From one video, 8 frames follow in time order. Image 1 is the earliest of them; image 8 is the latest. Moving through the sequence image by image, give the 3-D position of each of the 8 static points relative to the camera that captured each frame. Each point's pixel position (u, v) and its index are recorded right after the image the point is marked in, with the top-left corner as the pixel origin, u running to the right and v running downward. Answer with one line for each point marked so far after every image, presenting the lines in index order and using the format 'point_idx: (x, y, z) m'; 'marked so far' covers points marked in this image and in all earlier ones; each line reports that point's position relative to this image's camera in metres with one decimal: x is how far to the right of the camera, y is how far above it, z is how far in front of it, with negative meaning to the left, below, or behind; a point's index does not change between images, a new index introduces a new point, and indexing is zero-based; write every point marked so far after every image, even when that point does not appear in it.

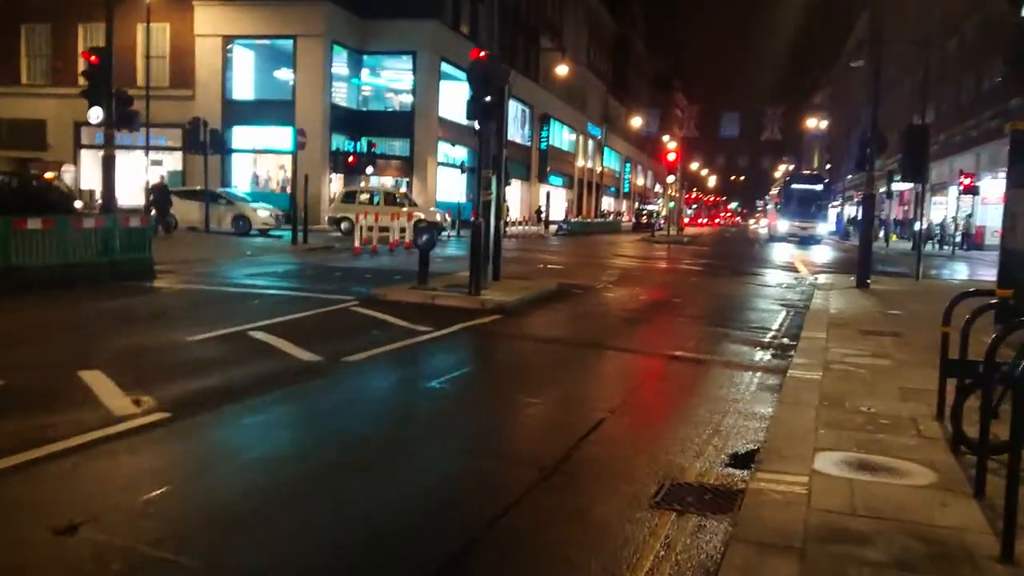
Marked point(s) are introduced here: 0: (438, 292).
0: (-1.3, -0.1, +14.6) m
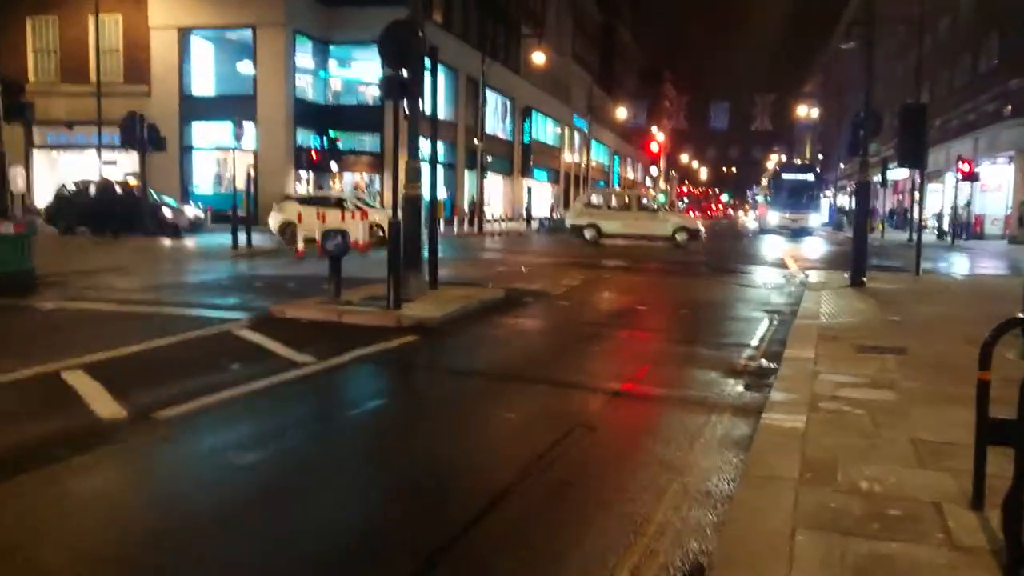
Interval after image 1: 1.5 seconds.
0: (-2.3, -0.3, +12.2) m
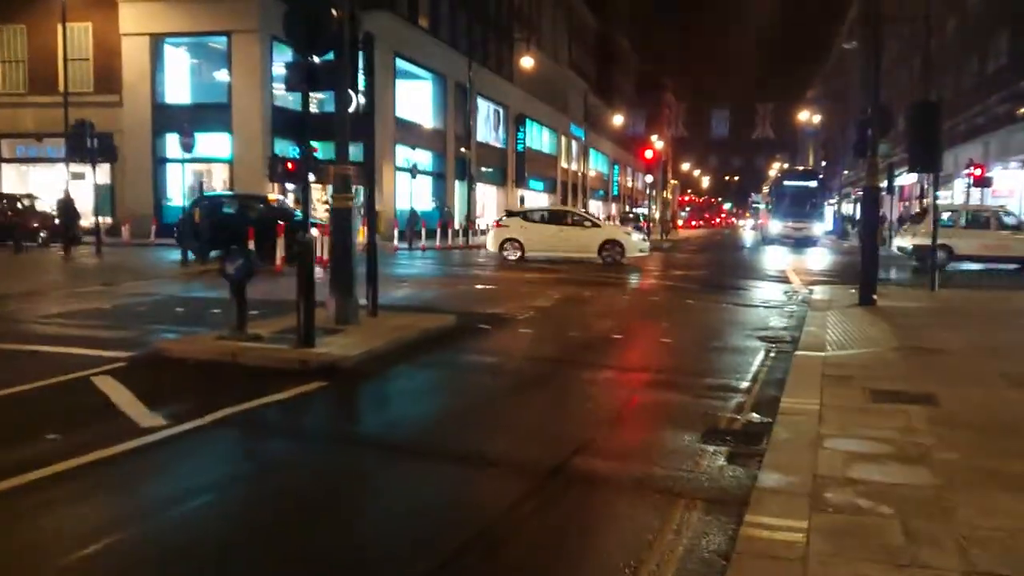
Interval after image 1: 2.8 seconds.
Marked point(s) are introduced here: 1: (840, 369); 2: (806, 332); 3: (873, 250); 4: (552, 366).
0: (-3.1, -0.7, +10.1) m
1: (+3.9, -1.0, +10.1) m
2: (+4.7, -0.7, +13.6) m
3: (+7.7, +0.8, +18.2) m
4: (+0.5, -1.0, +10.9) m
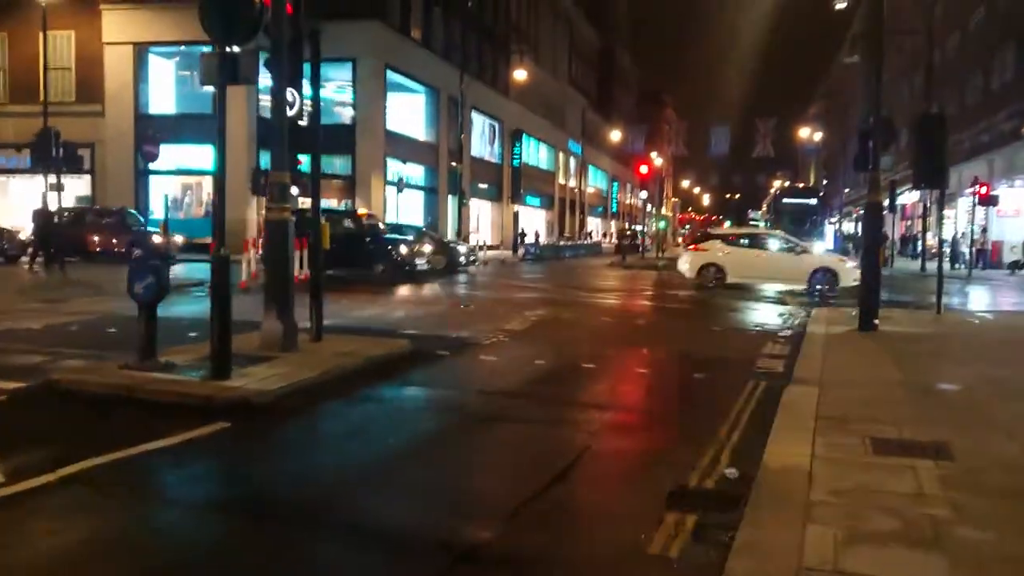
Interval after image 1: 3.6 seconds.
0: (-3.6, -0.9, +8.8) m
1: (+3.3, -1.2, +8.8) m
2: (+4.1, -1.1, +12.3) m
3: (+7.2, +0.3, +16.9) m
4: (-0.1, -1.3, +9.6) m
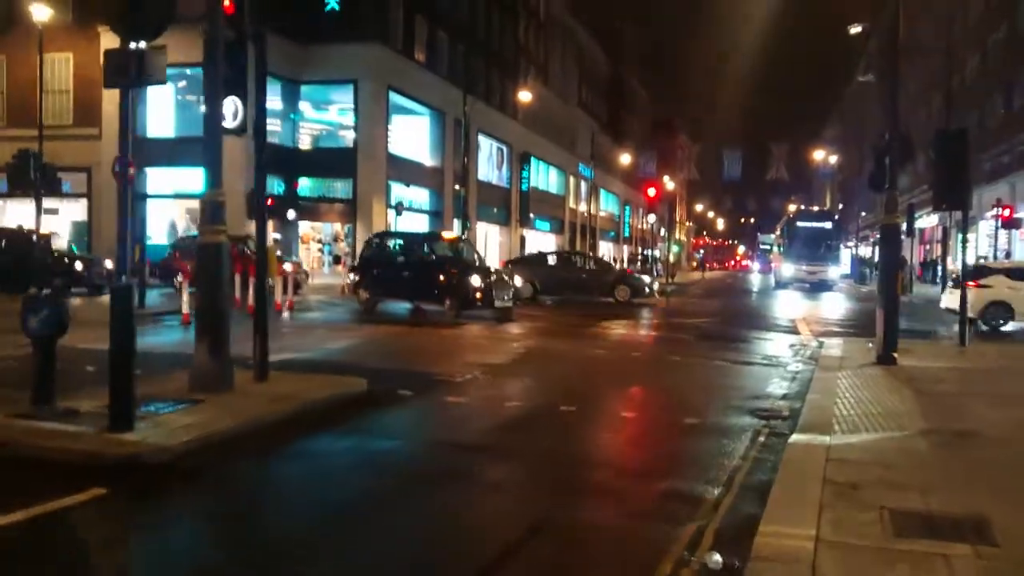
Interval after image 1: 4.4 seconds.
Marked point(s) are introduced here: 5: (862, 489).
0: (-4.0, -1.2, +7.5) m
1: (+2.9, -1.5, +7.4) m
2: (+3.8, -1.5, +10.8) m
3: (+6.9, -0.2, +15.4) m
4: (-0.5, -1.6, +8.2) m
5: (+2.8, -1.6, +6.7) m
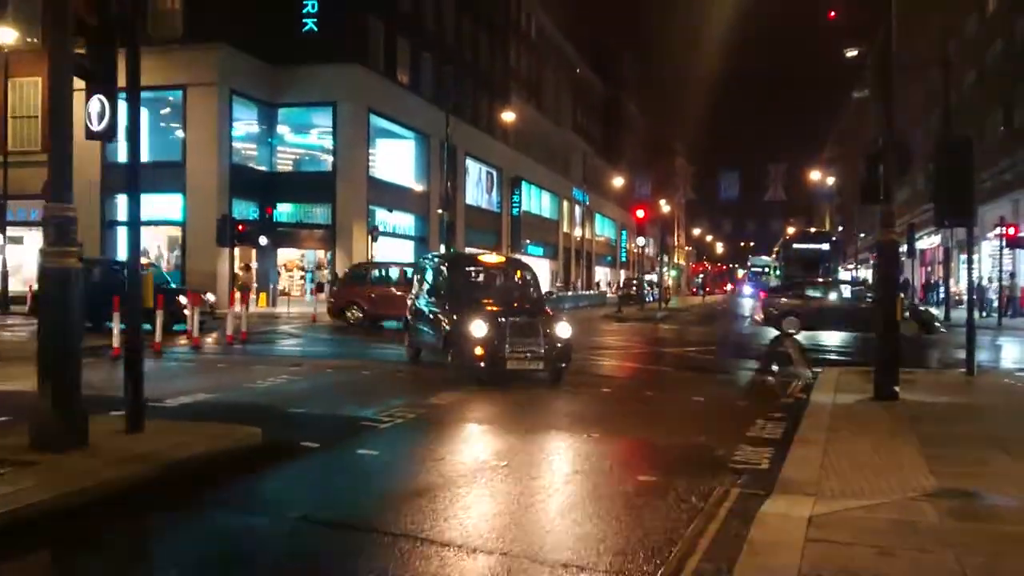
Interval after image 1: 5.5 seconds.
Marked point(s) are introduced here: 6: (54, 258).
0: (-4.8, -1.5, +5.8) m
1: (+2.1, -1.7, +5.7) m
2: (+3.0, -1.8, +9.1) m
3: (+6.2, -0.6, +13.8) m
4: (-1.2, -1.9, +6.5) m
5: (+2.0, -1.7, +4.9) m
6: (-4.1, +0.3, +7.6) m
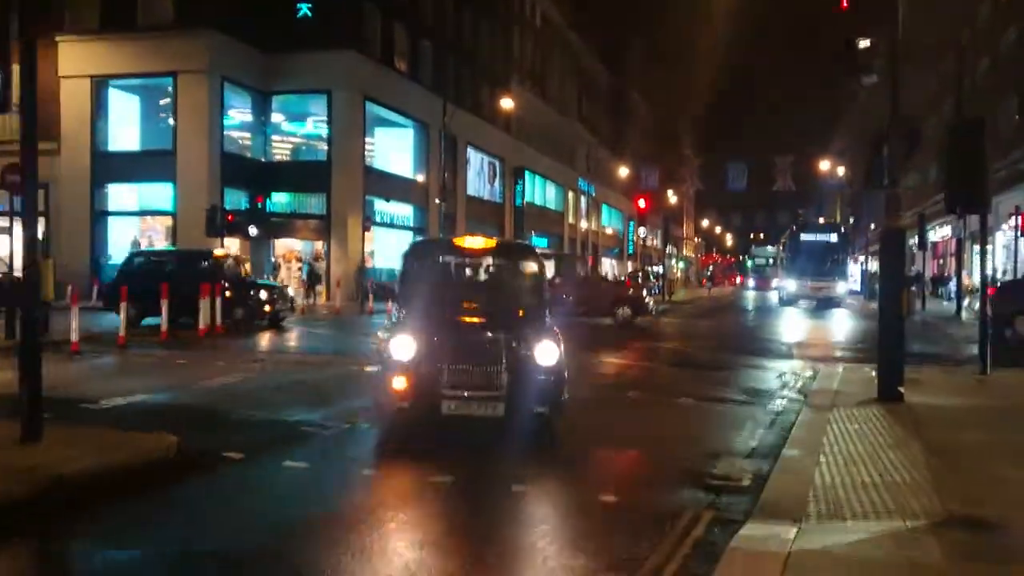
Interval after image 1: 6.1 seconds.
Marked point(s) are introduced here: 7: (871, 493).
0: (-5.3, -1.4, +4.9) m
1: (+1.6, -1.7, +4.6) m
2: (+2.5, -1.7, +8.1) m
3: (+5.7, -0.5, +12.7) m
4: (-1.7, -1.8, +5.5) m
5: (+1.5, -1.7, +3.9) m
6: (-4.6, +0.4, +6.6) m
7: (+3.0, -1.7, +7.2) m
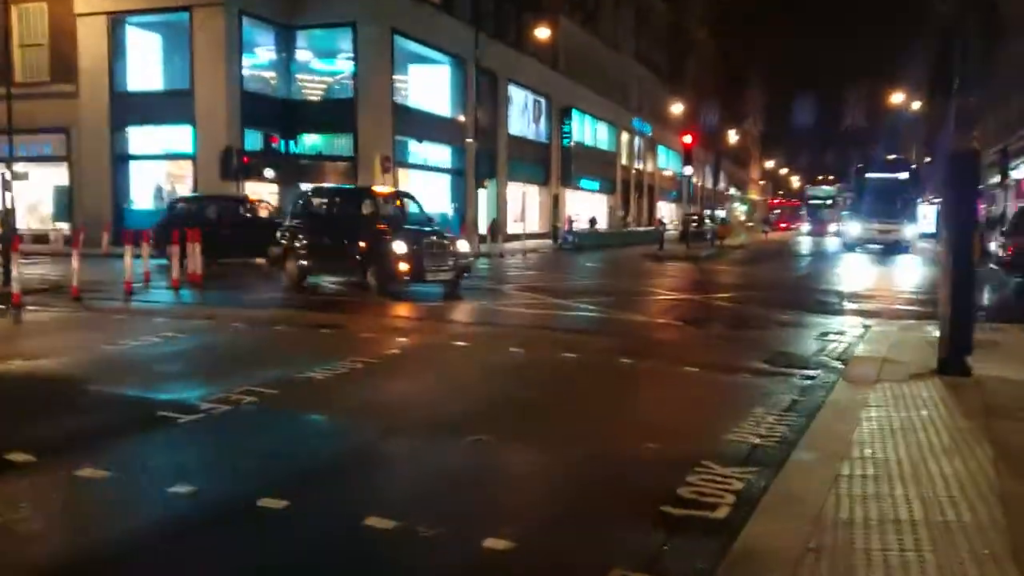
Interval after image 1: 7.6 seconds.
0: (-6.3, -1.2, +3.0) m
1: (+0.6, -1.5, +2.3) m
2: (+1.8, -1.3, +5.7) m
3: (+5.3, +0.2, +9.9) m
4: (-2.7, -1.6, +3.5) m
5: (+0.4, -1.6, +1.6) m
6: (-5.4, +0.7, +4.6) m
7: (+2.2, -1.4, +4.7) m
